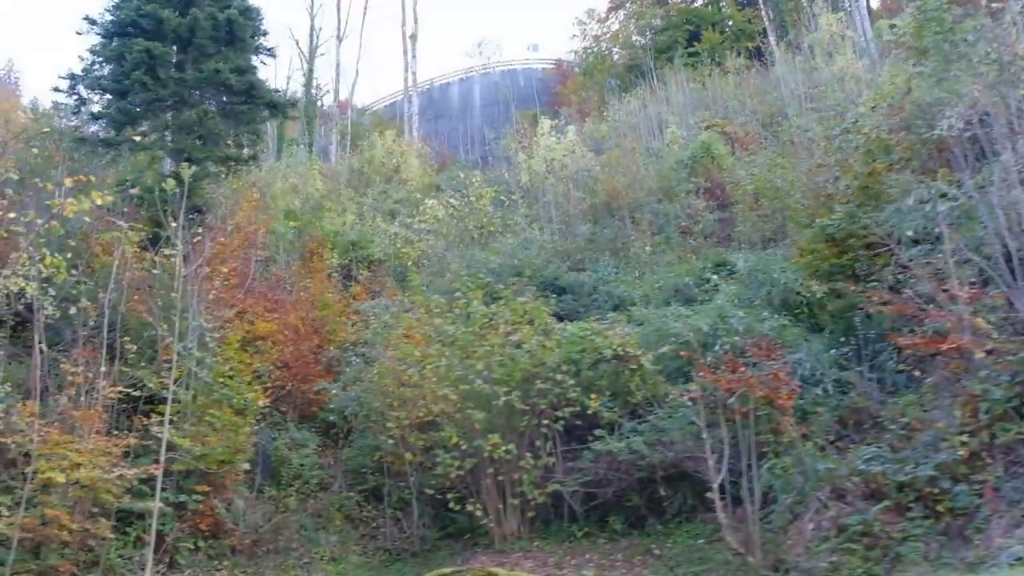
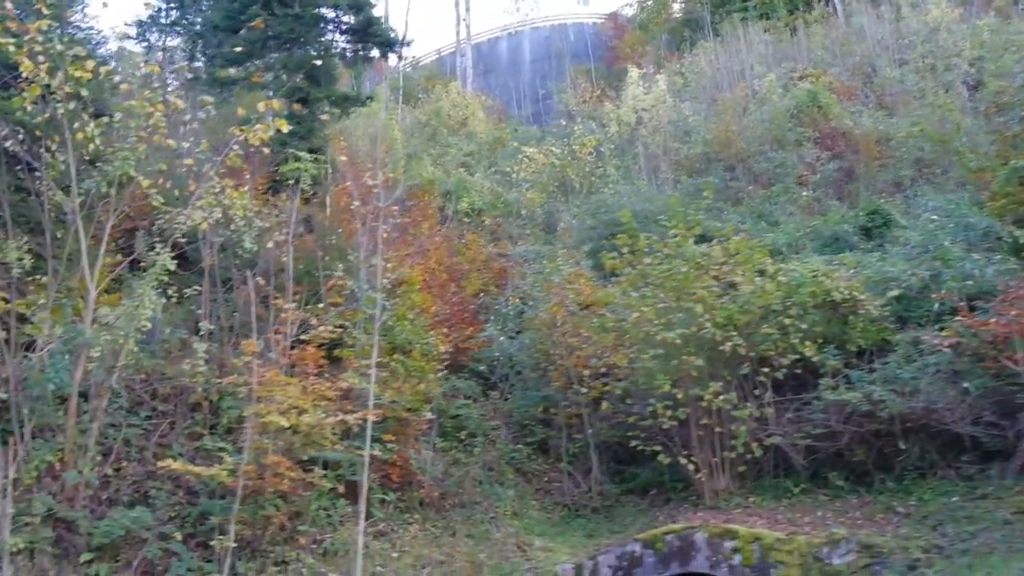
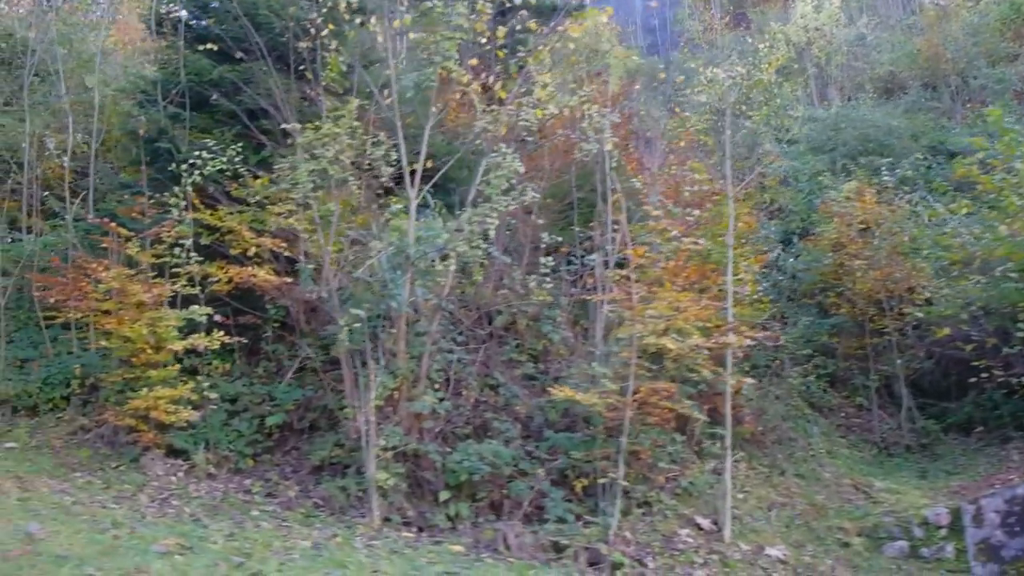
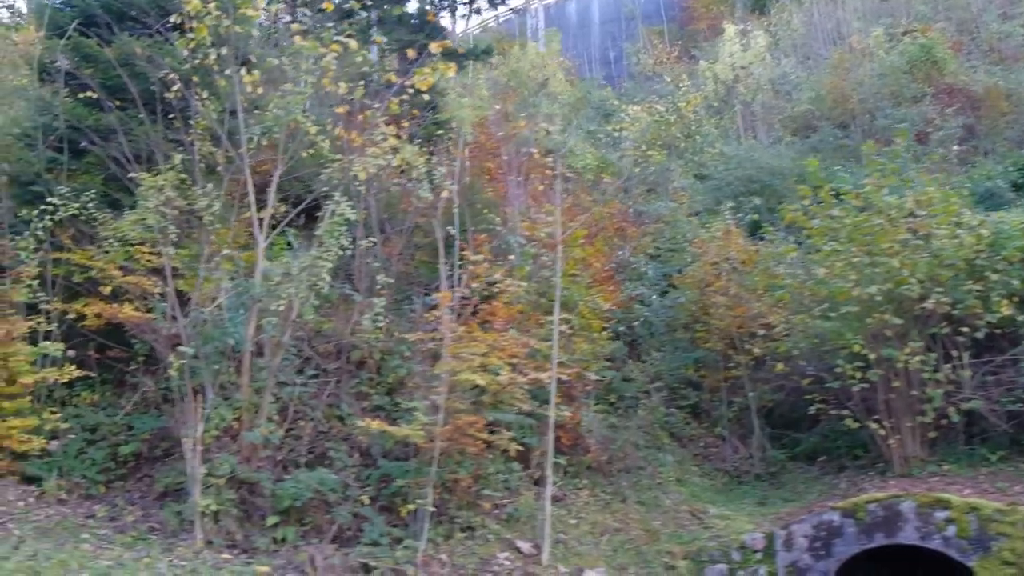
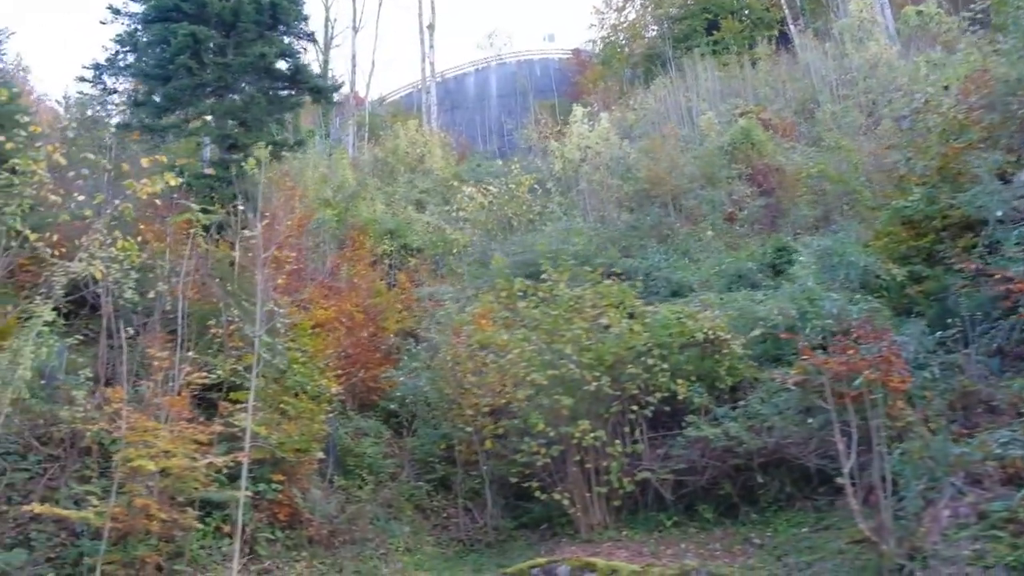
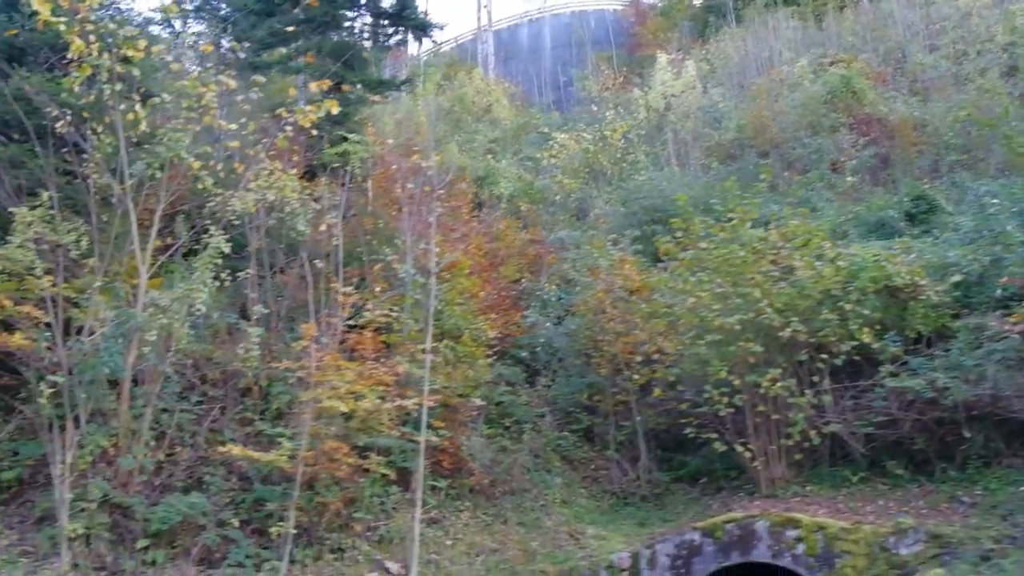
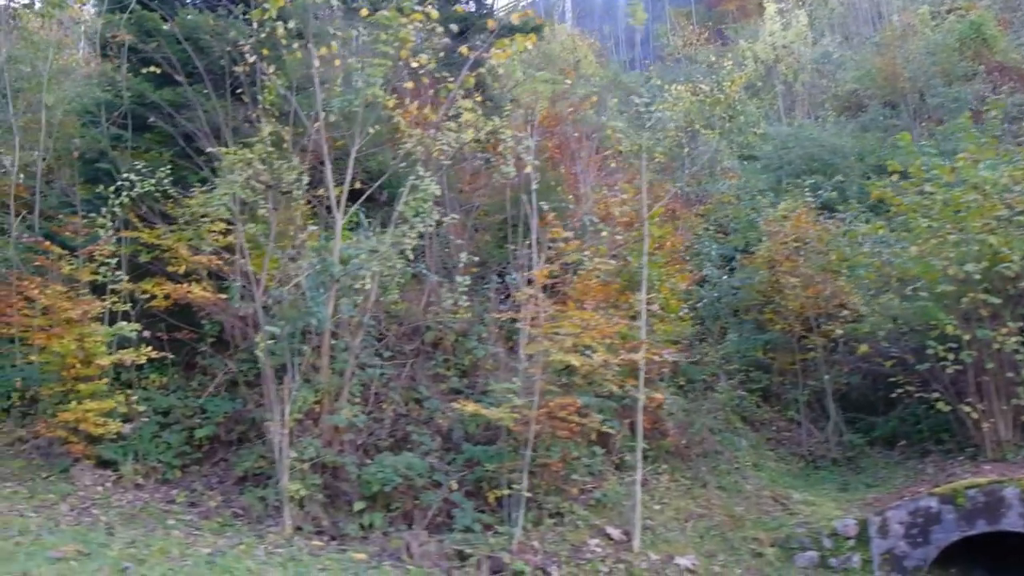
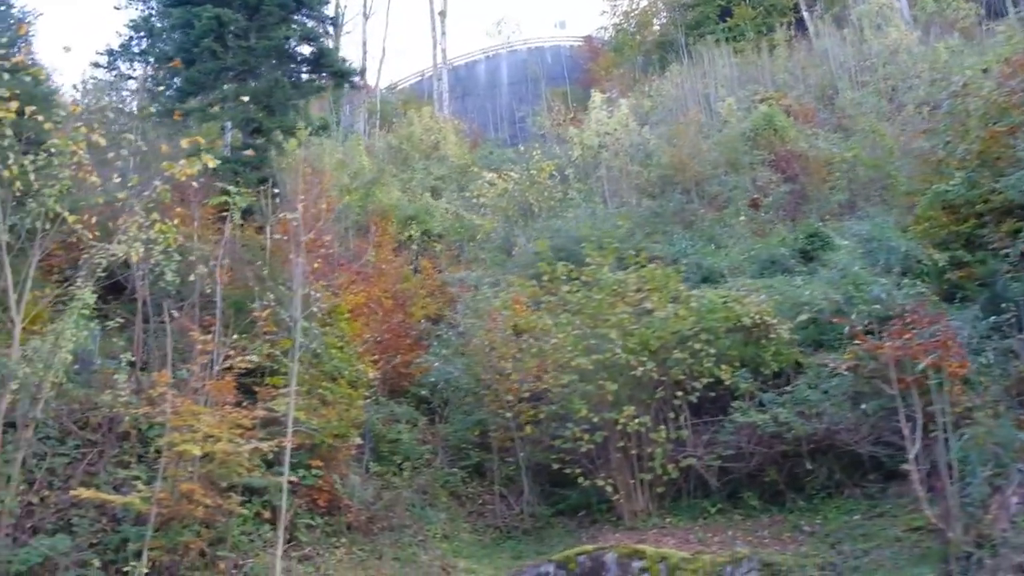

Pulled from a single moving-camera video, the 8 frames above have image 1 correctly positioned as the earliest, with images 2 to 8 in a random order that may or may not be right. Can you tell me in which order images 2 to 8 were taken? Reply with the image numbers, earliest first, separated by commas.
5, 8, 2, 6, 4, 7, 3
